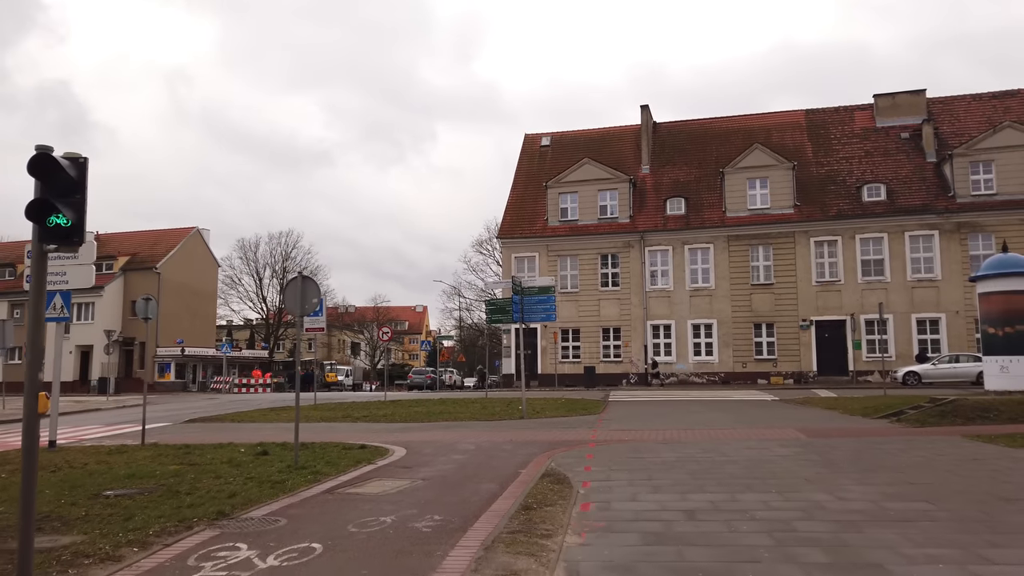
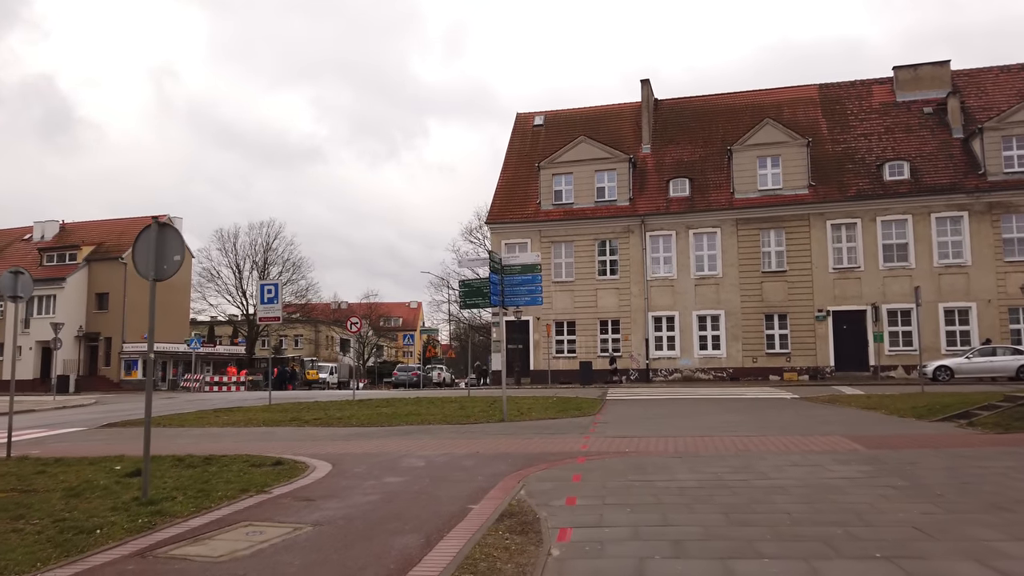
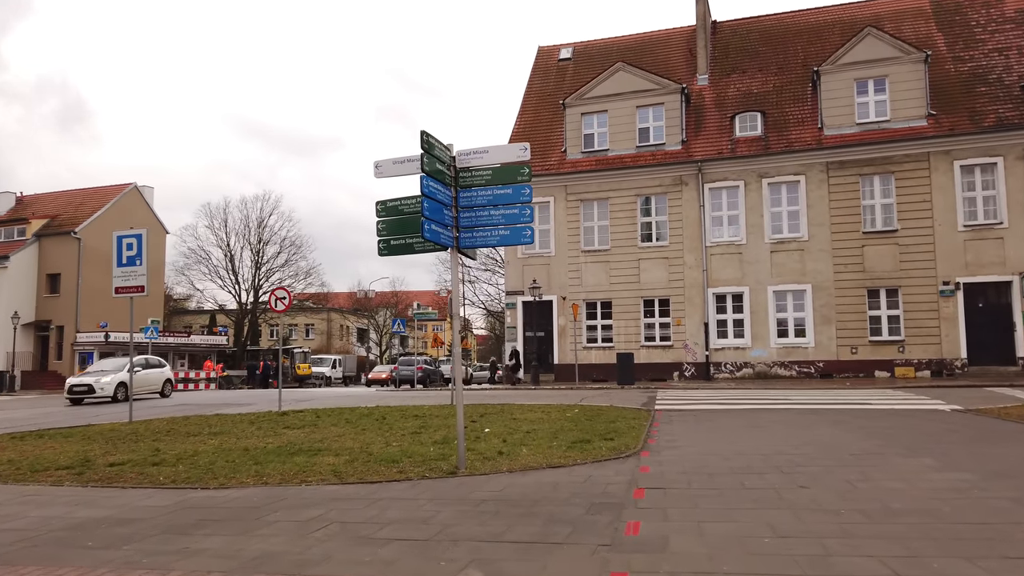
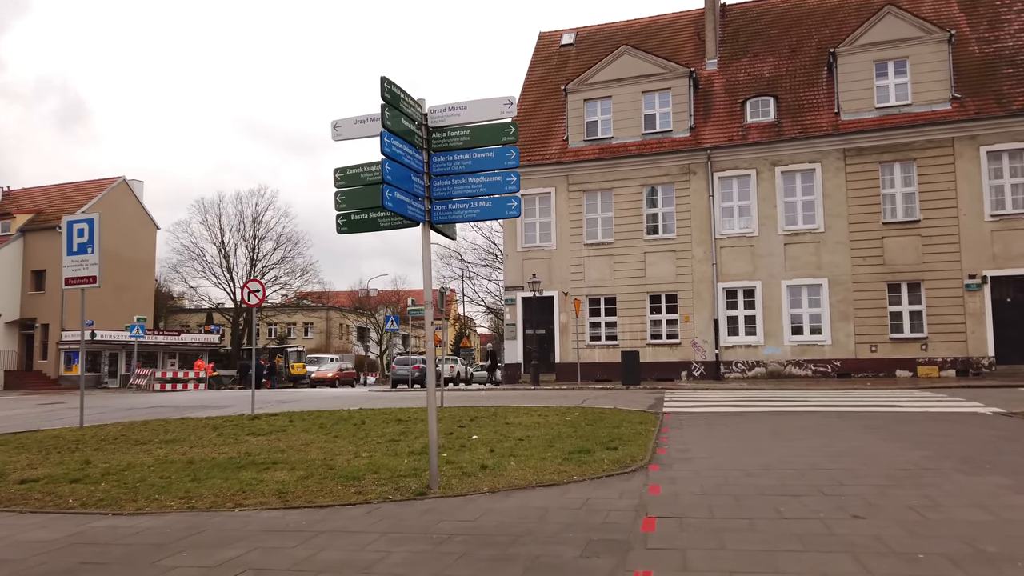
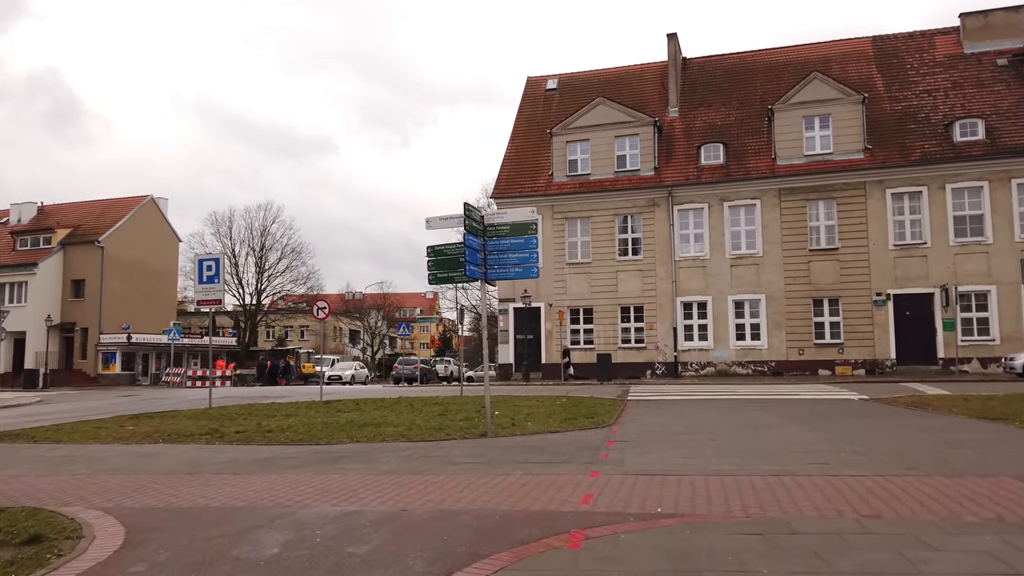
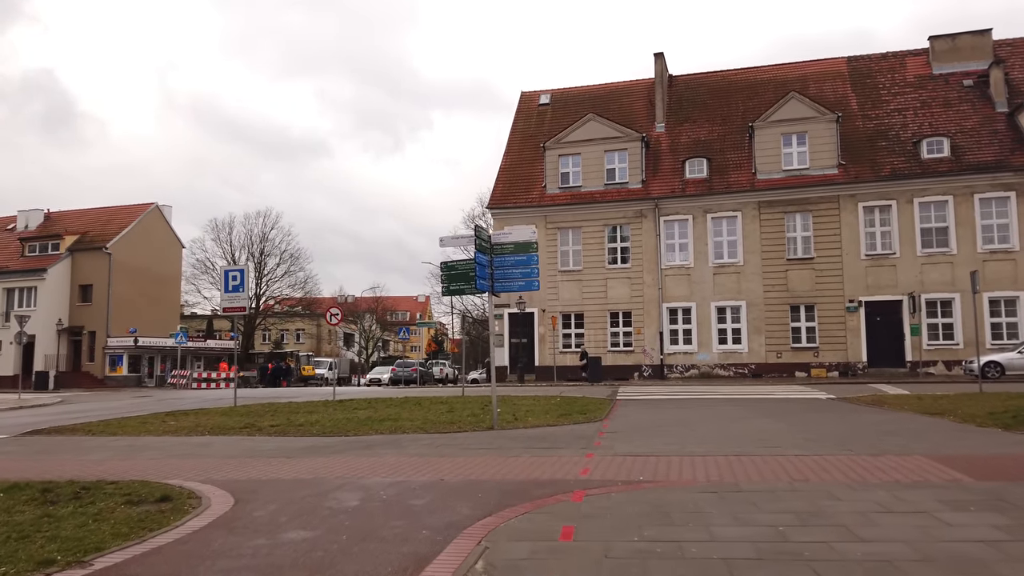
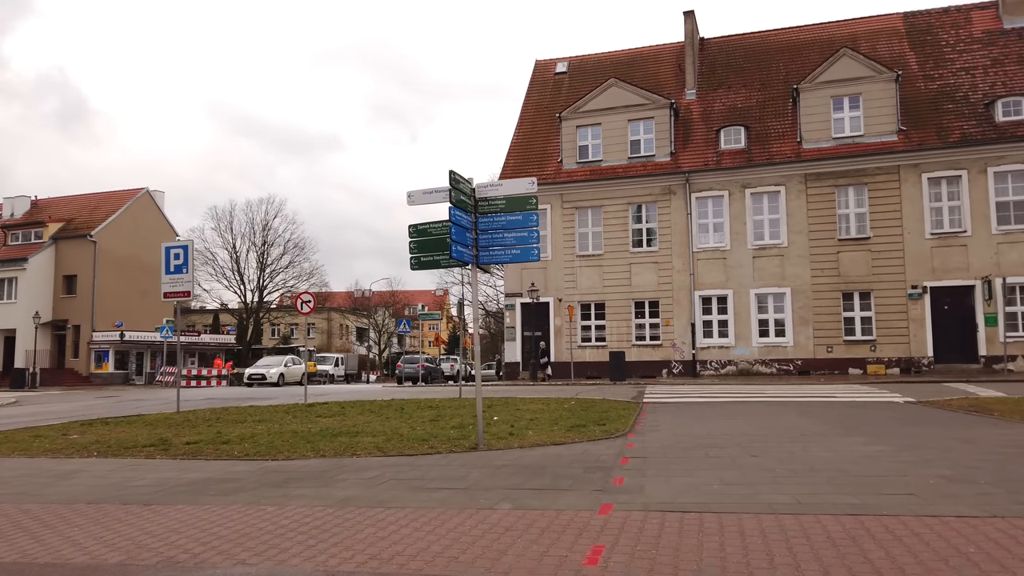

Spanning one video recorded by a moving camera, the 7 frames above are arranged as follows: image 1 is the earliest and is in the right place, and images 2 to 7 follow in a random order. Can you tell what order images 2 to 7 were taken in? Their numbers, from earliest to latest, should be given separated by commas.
2, 6, 5, 7, 3, 4
